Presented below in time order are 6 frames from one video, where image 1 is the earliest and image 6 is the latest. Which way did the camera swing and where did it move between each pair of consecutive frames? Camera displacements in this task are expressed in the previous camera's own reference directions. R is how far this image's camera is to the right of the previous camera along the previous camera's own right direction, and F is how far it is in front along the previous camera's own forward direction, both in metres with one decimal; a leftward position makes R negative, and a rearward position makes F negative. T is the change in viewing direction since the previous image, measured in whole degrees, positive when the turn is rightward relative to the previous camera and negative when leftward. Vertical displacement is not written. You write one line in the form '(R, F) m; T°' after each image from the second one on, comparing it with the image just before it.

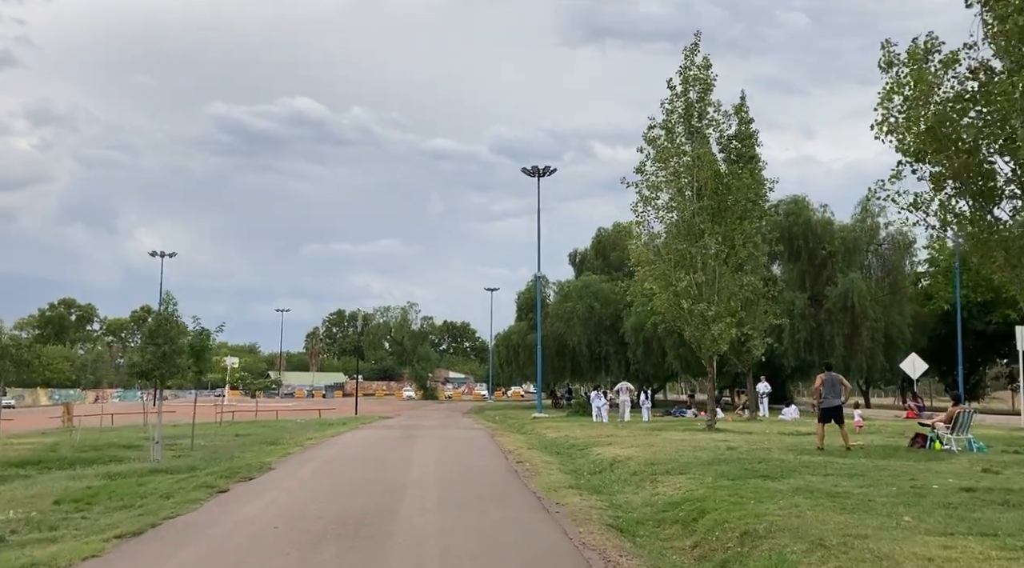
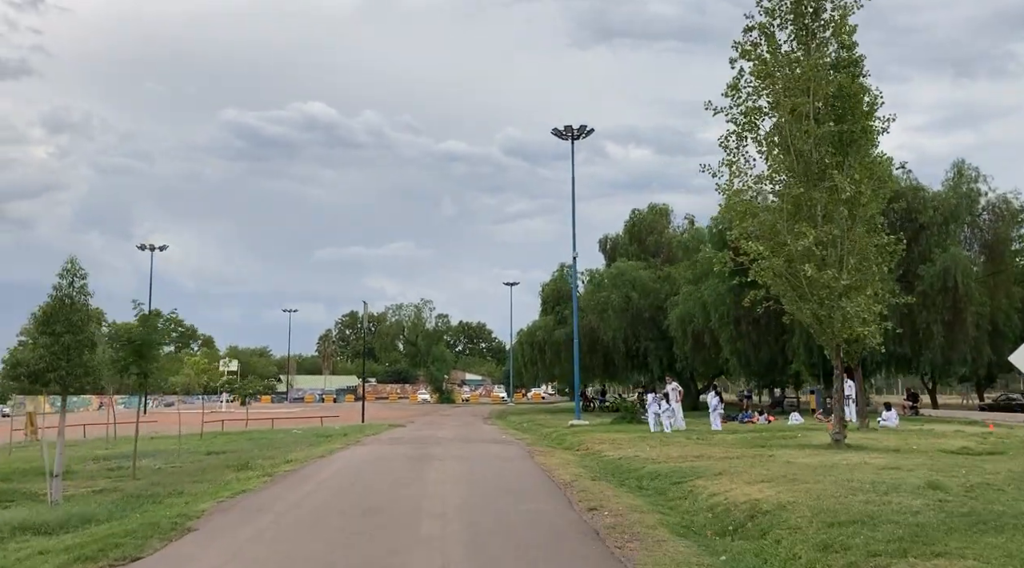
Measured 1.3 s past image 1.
(-0.6, +5.9) m; -1°
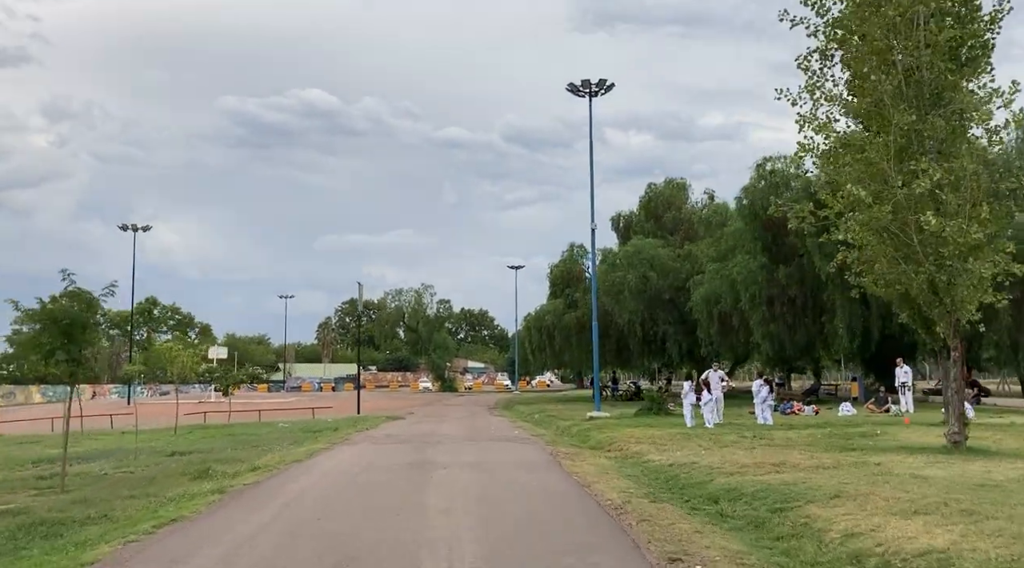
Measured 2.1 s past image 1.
(-0.3, +3.5) m; 0°
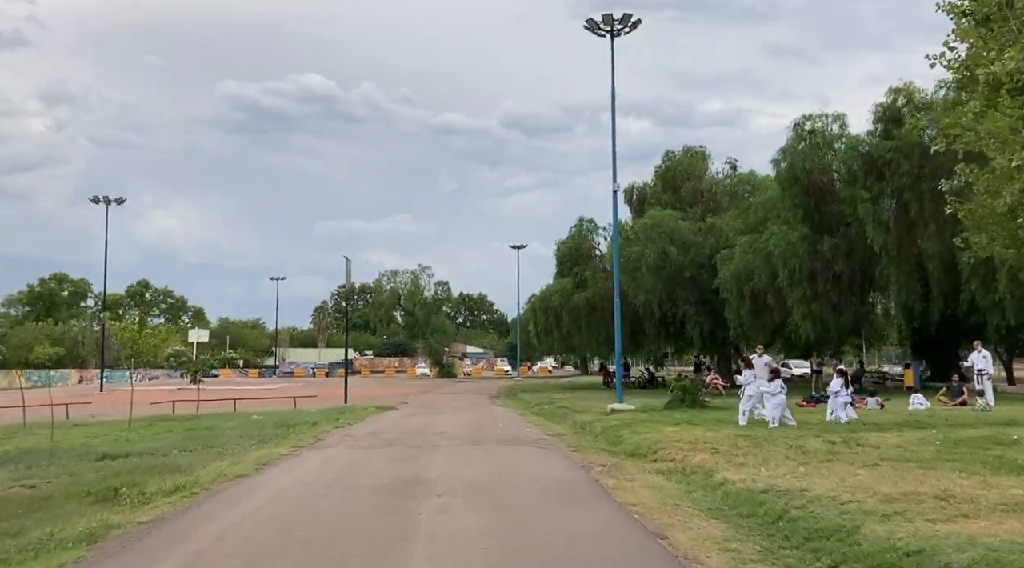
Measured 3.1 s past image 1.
(-0.3, +4.1) m; 0°
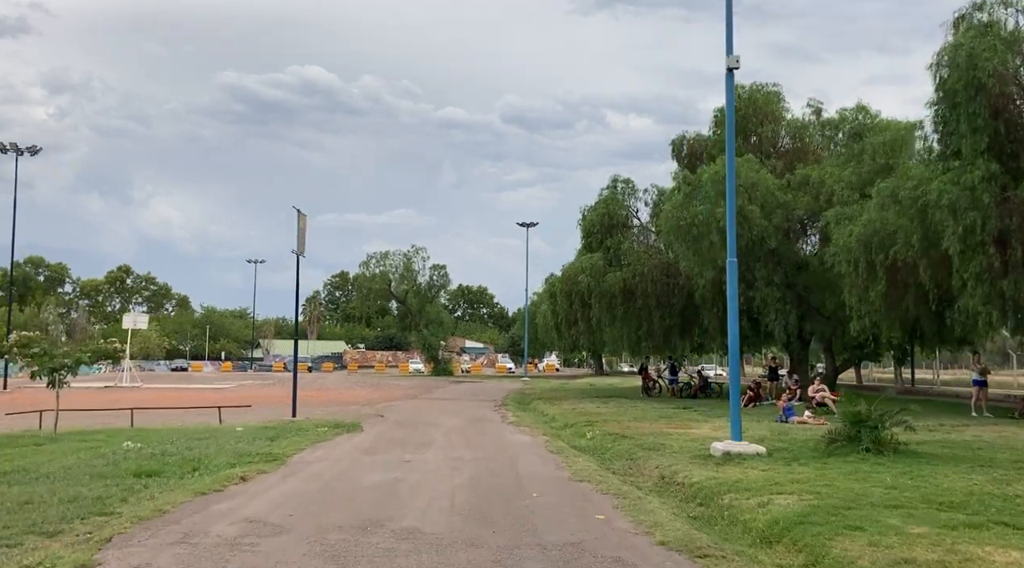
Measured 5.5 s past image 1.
(-0.6, +10.4) m; 0°
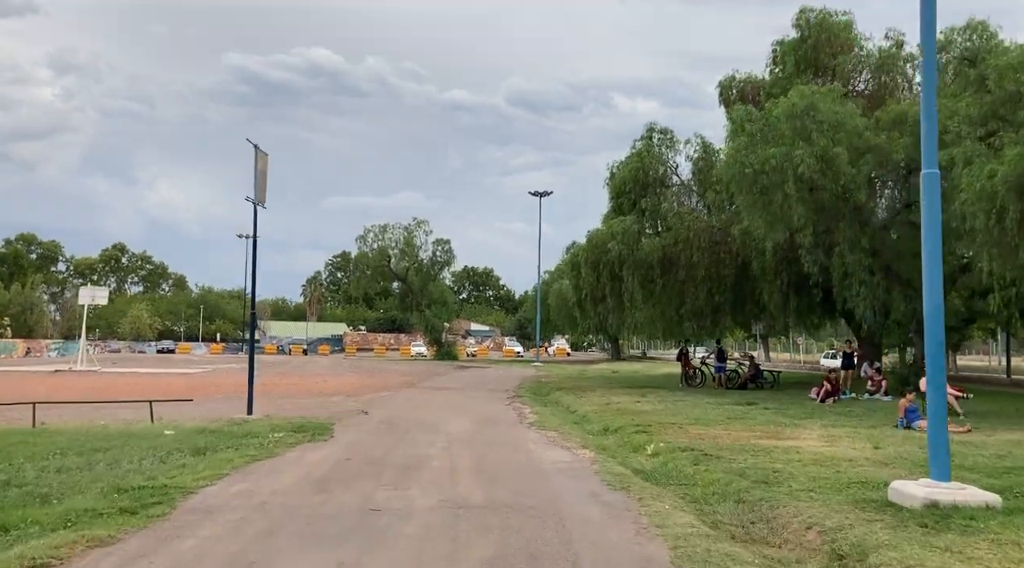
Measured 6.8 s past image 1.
(-0.4, +5.8) m; 0°
